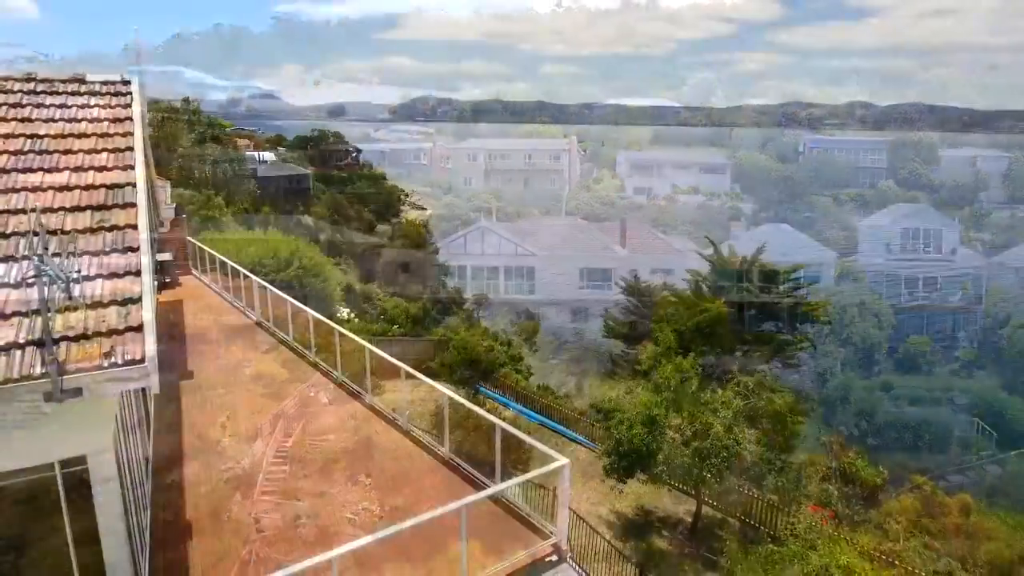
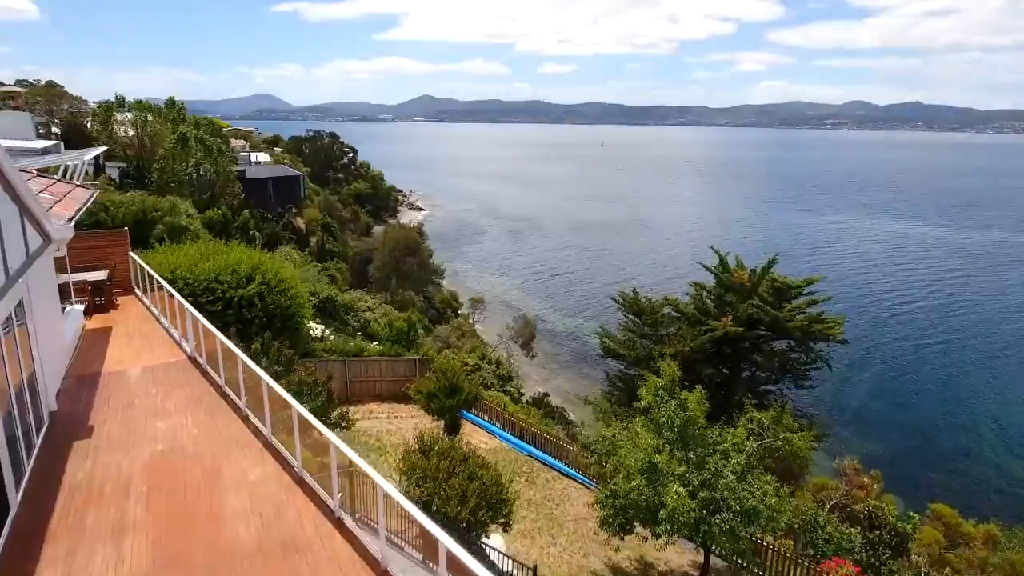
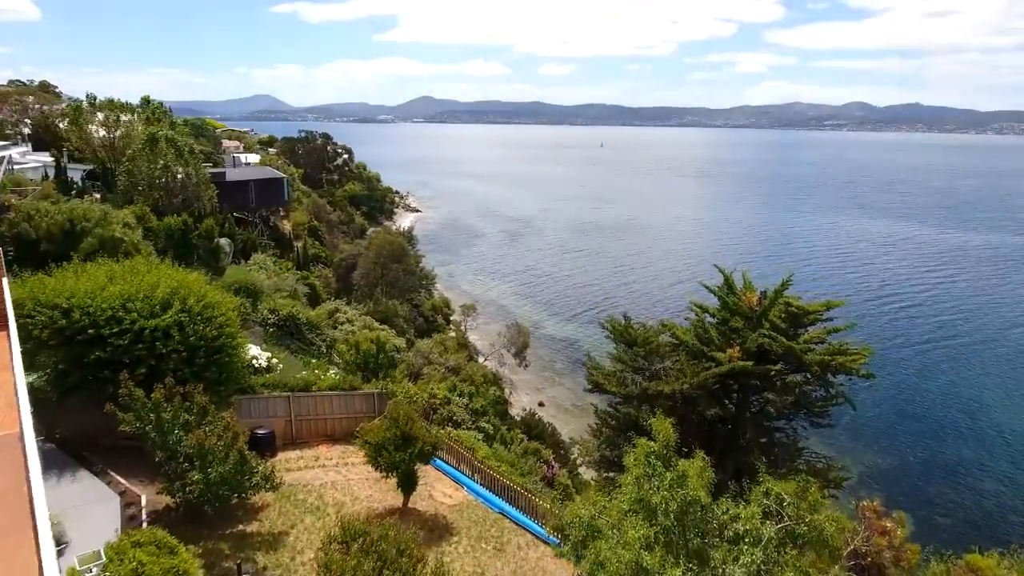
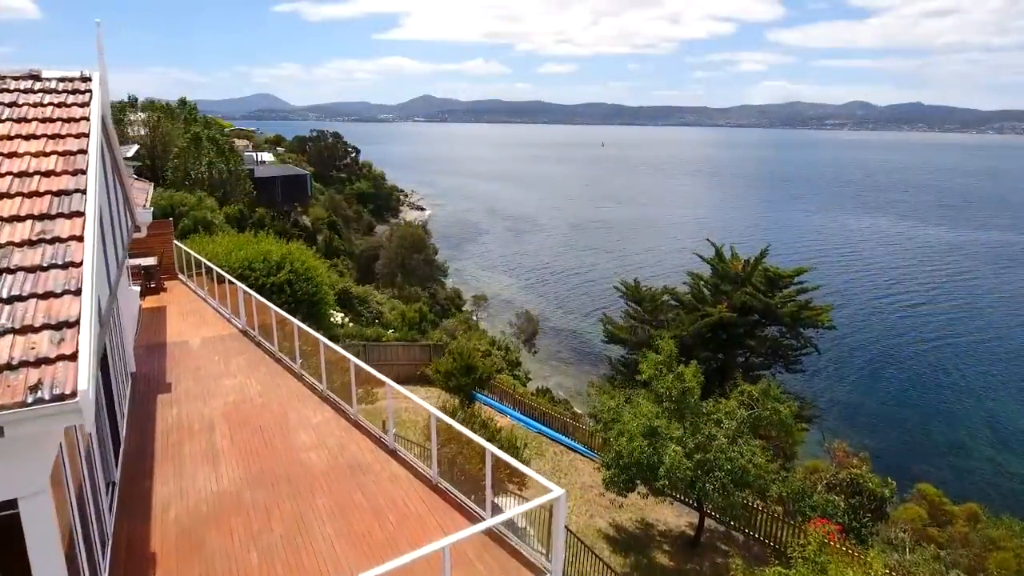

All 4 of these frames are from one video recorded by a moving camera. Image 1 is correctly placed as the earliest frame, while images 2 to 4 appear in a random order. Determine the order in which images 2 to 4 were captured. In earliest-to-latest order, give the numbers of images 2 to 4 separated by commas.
4, 2, 3
